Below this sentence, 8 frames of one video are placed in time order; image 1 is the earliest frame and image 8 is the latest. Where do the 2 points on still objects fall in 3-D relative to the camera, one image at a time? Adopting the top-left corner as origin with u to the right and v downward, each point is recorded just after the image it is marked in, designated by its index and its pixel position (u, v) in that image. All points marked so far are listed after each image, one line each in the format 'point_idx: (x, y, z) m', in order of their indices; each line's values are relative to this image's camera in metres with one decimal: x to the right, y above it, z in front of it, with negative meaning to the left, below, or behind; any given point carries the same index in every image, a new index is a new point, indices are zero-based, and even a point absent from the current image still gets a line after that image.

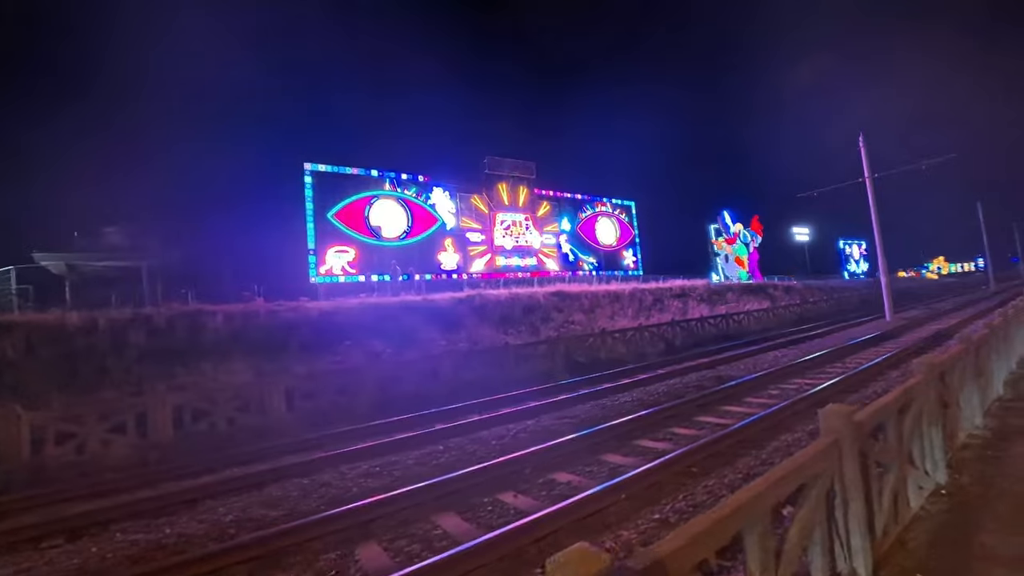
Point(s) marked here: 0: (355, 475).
0: (-2.5, -3.0, +8.2) m
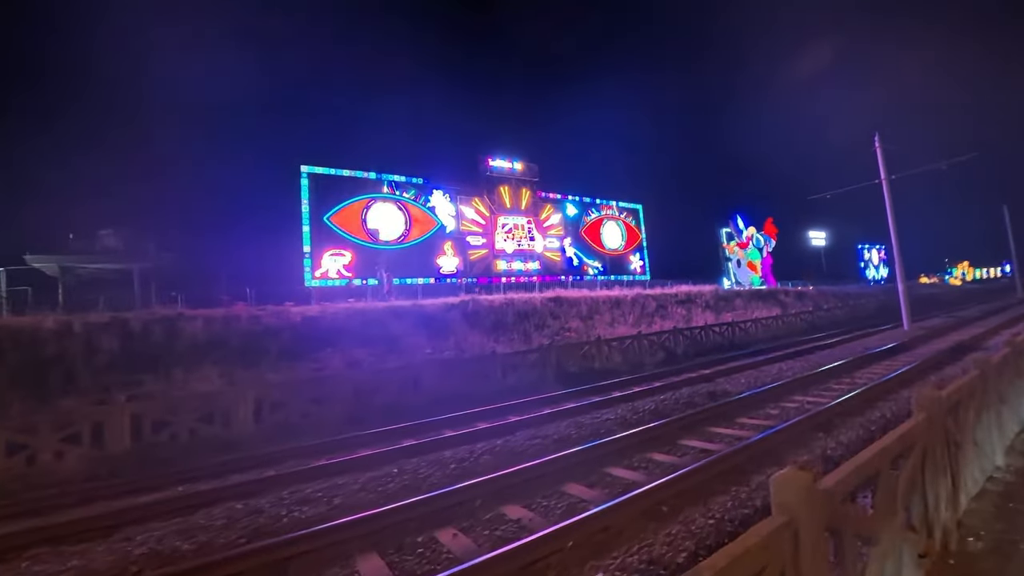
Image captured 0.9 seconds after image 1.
0: (-3.2, -3.1, +7.5) m
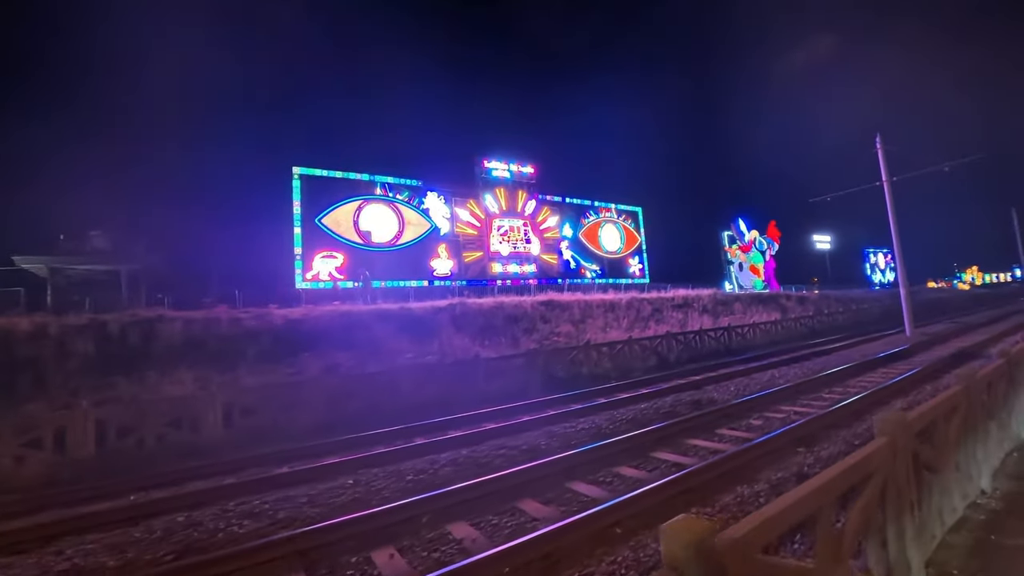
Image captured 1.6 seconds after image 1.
0: (-3.8, -3.1, +7.1) m
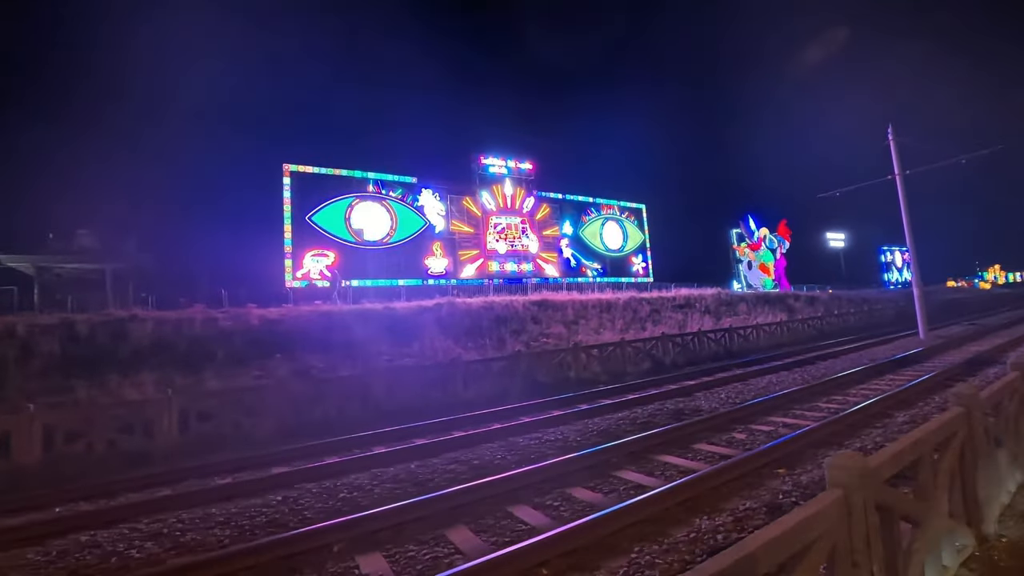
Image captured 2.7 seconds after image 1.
0: (-4.5, -3.0, +6.4) m
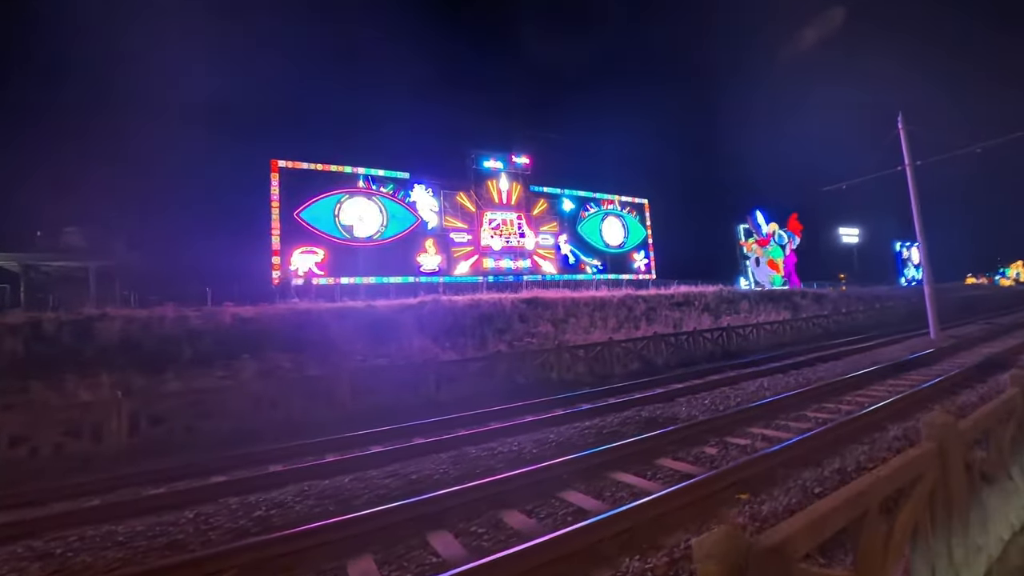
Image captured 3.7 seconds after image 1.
0: (-5.4, -3.0, +5.8) m
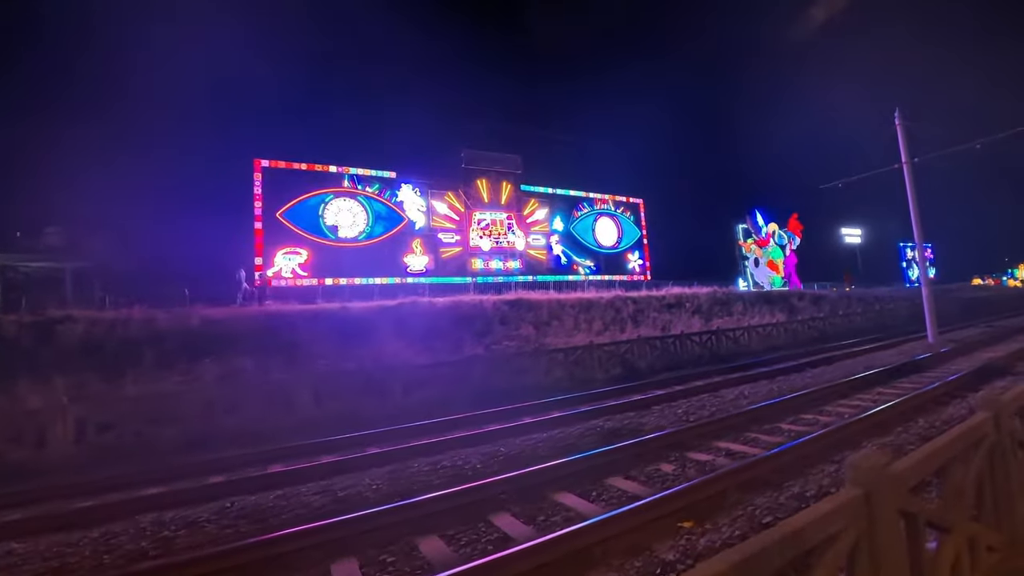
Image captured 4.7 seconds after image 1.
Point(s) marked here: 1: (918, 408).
0: (-6.2, -3.0, +5.2) m
1: (+6.5, -1.9, +8.4) m
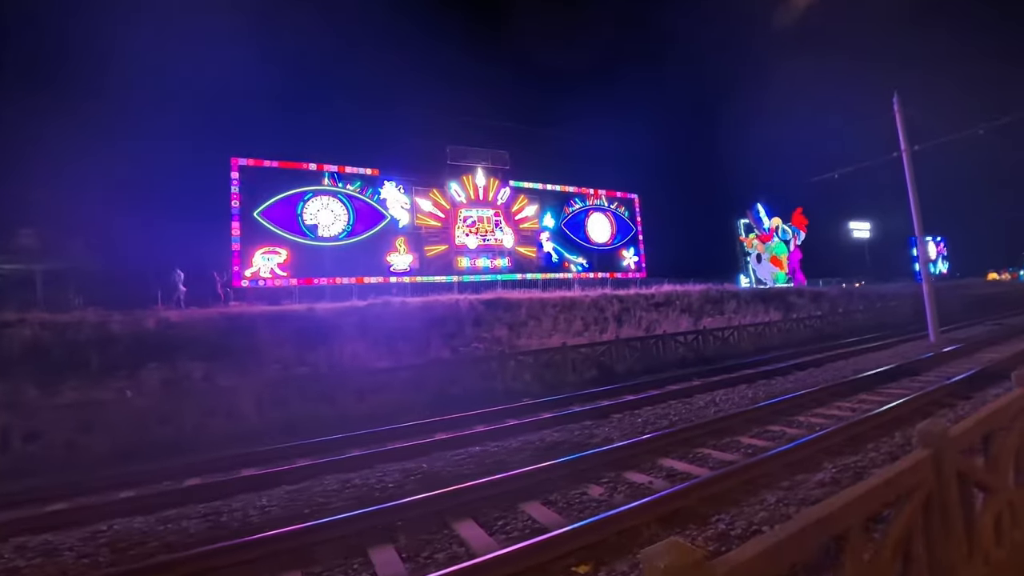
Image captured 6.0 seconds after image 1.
0: (-7.3, -3.0, +4.5) m
1: (+5.5, -1.8, +7.3) m
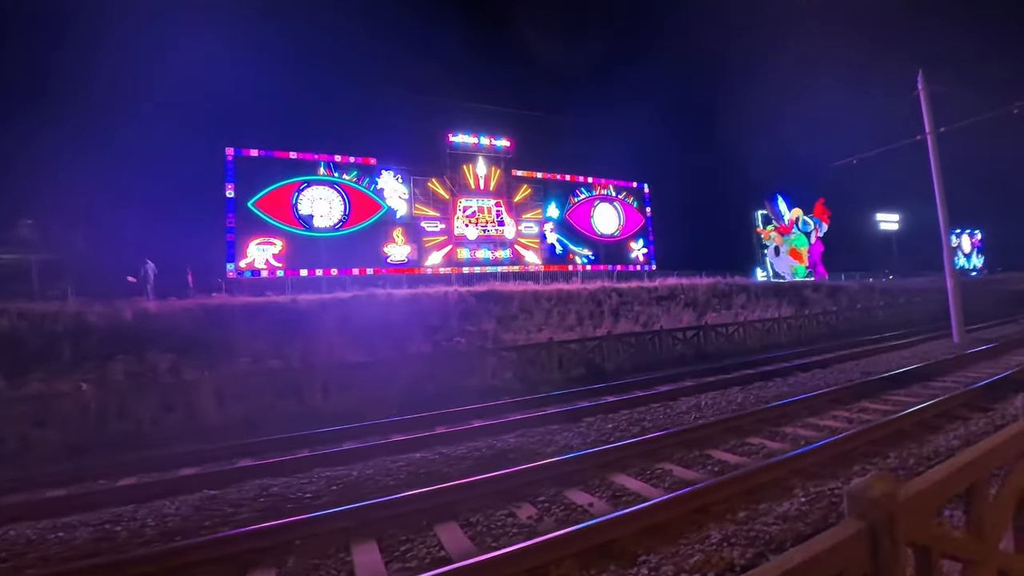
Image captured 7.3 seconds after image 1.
0: (-8.1, -2.9, +4.1) m
1: (+4.7, -1.7, +6.3) m
